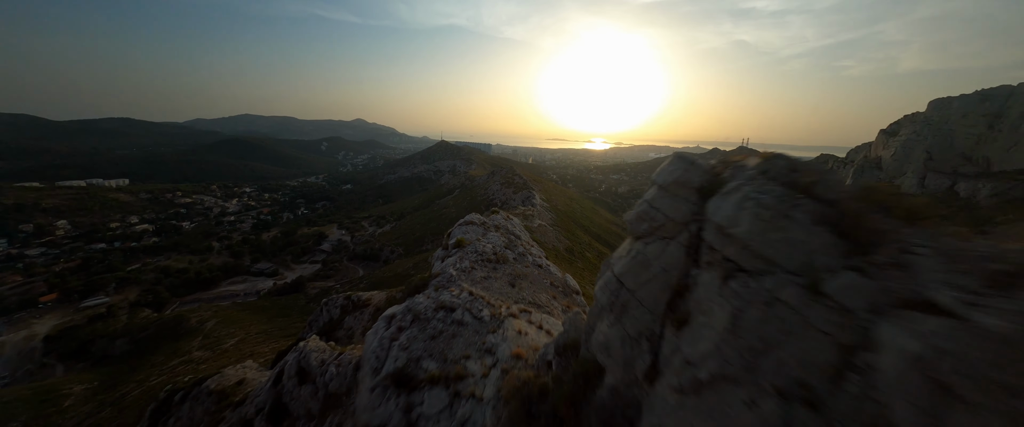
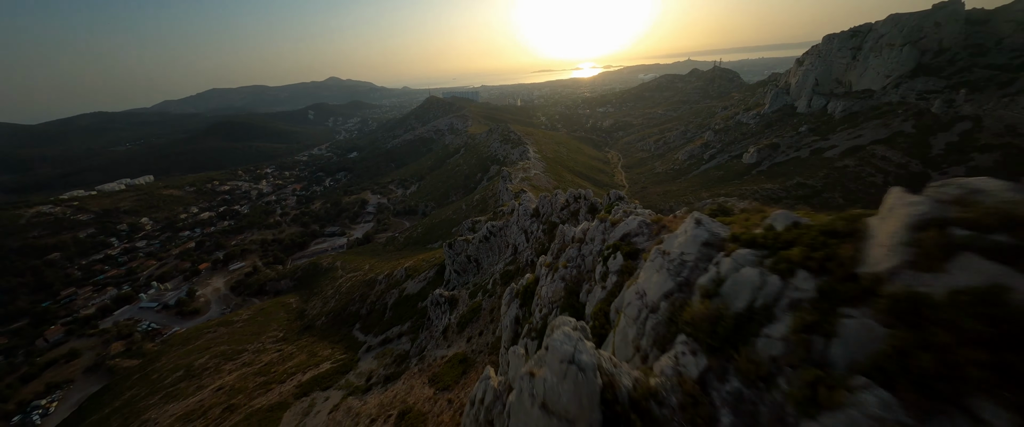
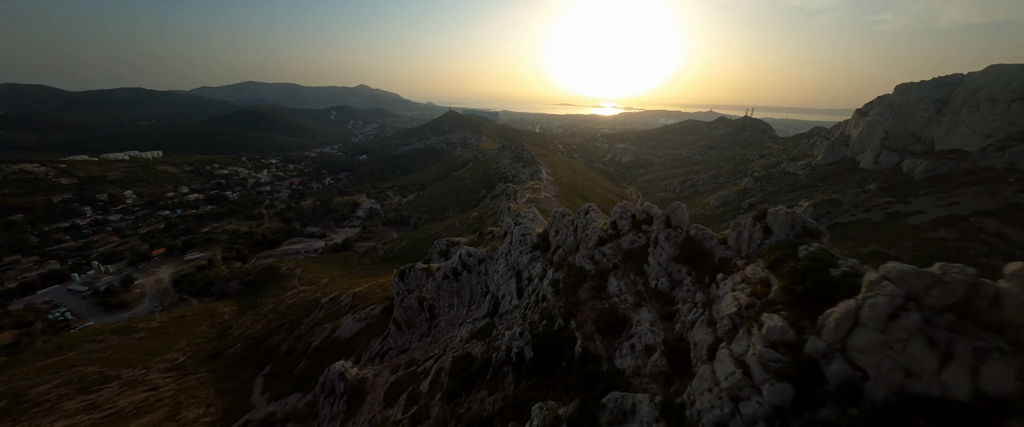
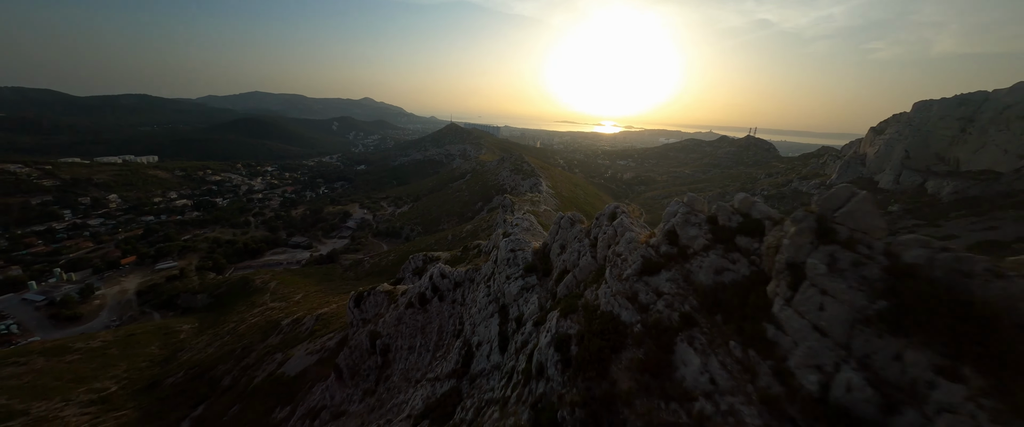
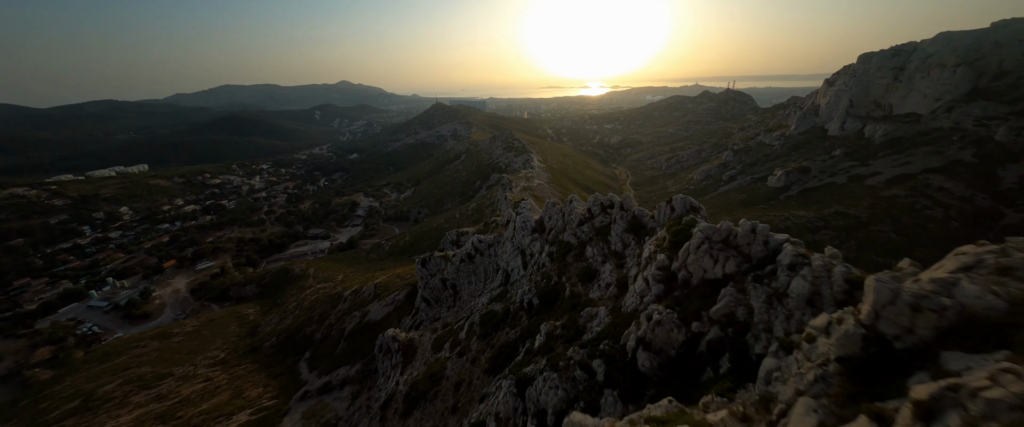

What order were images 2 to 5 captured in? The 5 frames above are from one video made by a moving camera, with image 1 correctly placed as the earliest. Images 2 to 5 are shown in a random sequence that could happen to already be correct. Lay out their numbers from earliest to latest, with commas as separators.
4, 3, 5, 2
